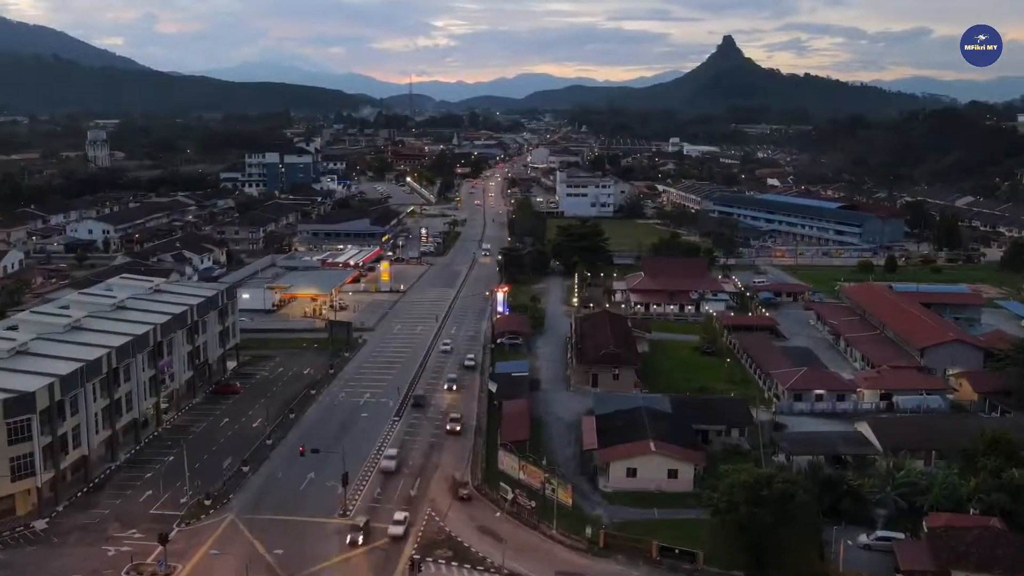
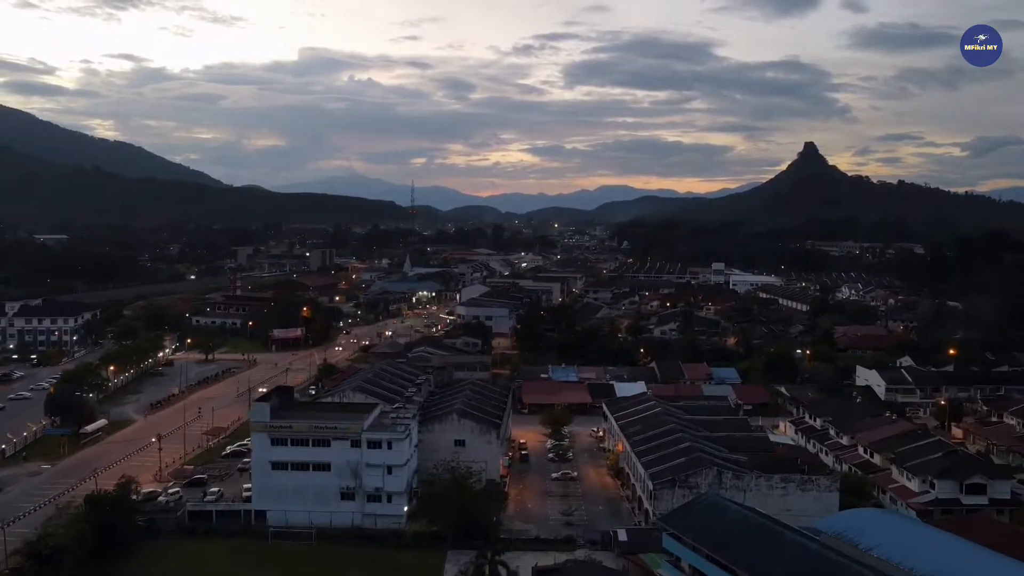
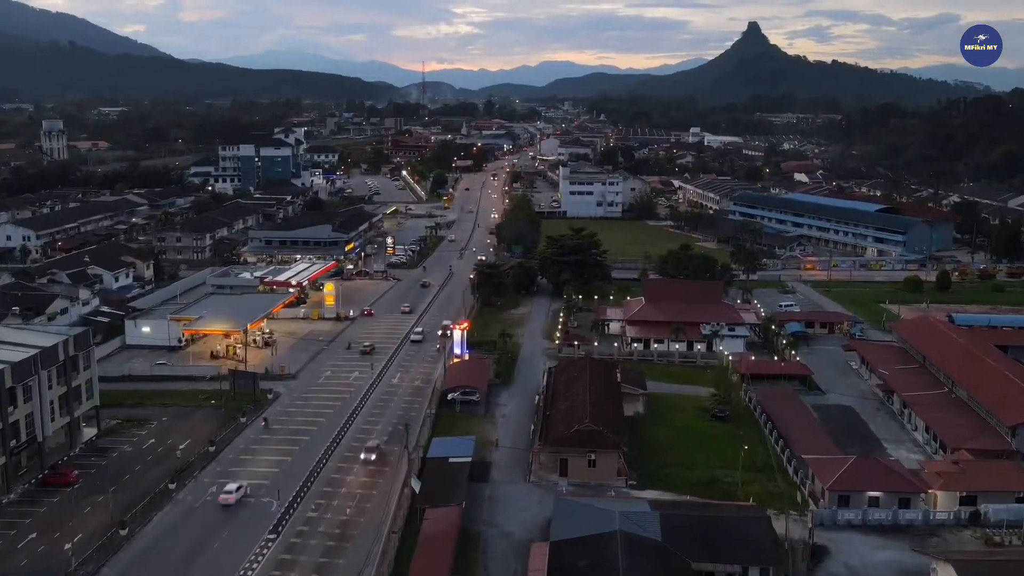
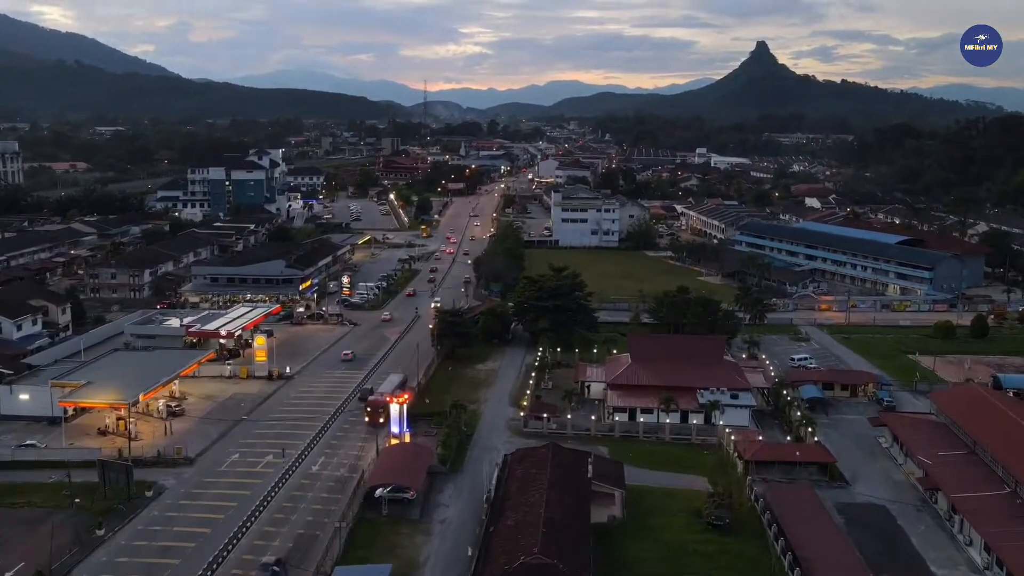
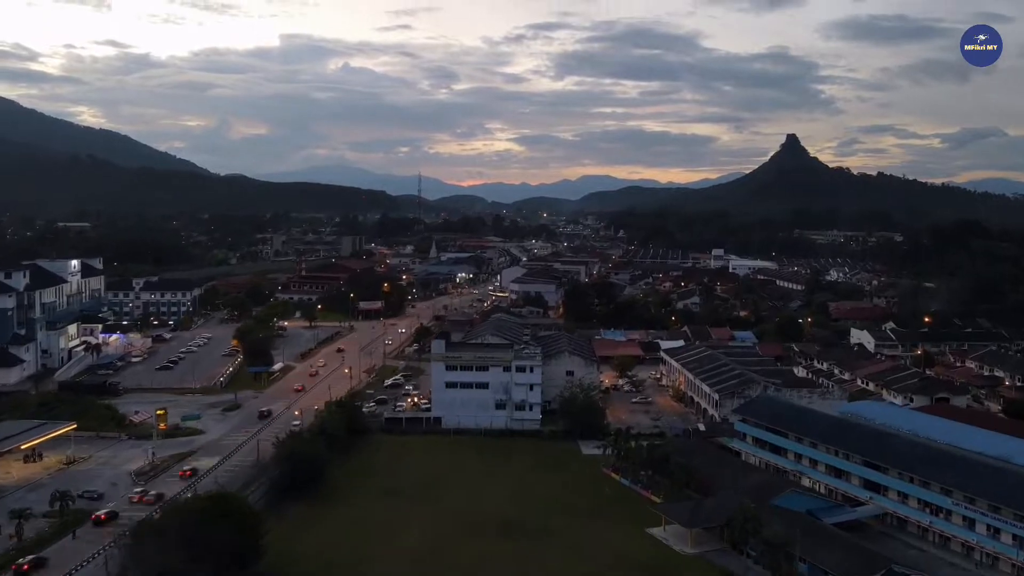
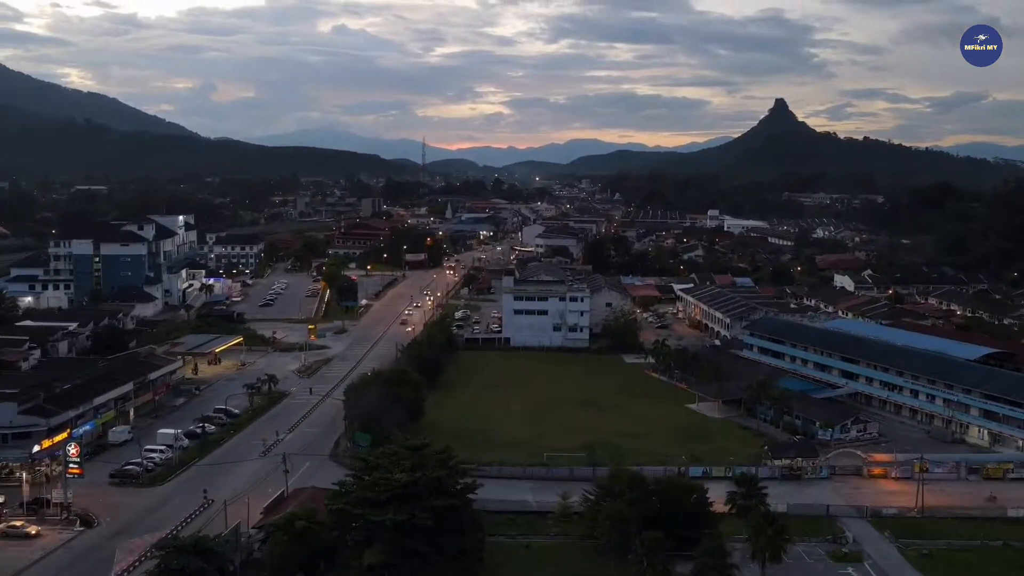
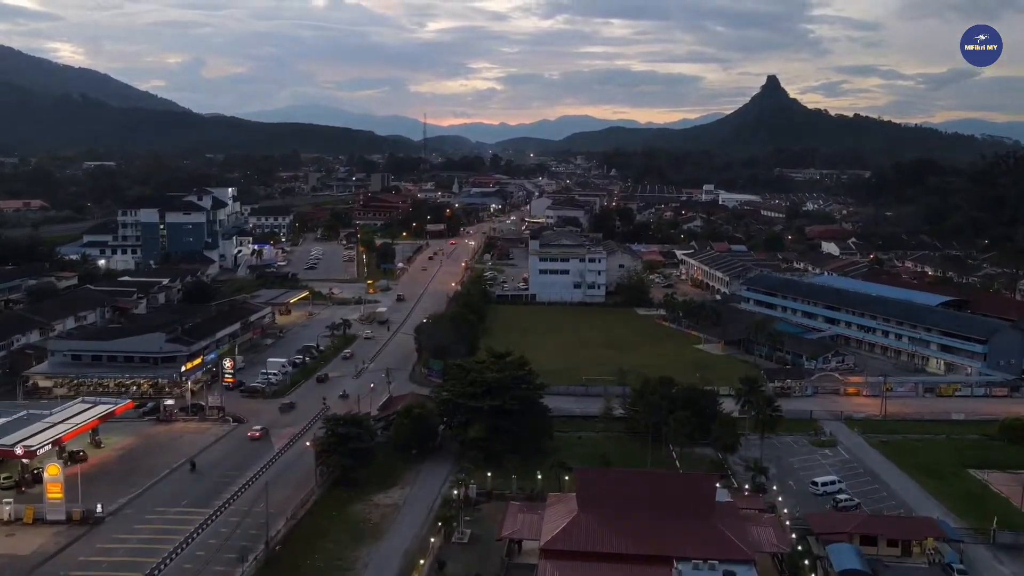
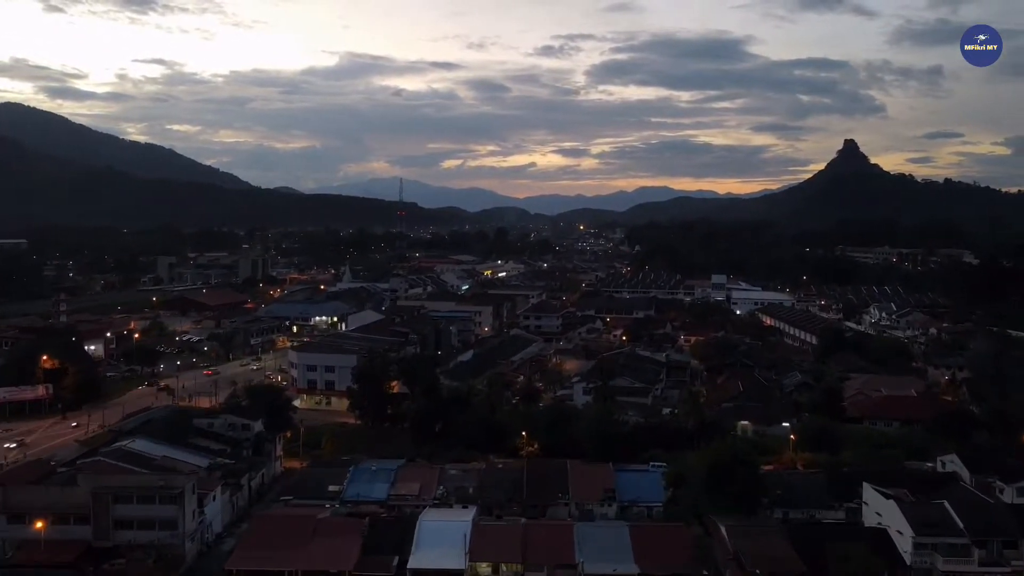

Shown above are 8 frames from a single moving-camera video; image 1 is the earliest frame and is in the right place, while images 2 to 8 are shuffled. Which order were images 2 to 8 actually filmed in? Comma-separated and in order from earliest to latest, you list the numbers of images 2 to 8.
3, 4, 7, 6, 5, 2, 8
